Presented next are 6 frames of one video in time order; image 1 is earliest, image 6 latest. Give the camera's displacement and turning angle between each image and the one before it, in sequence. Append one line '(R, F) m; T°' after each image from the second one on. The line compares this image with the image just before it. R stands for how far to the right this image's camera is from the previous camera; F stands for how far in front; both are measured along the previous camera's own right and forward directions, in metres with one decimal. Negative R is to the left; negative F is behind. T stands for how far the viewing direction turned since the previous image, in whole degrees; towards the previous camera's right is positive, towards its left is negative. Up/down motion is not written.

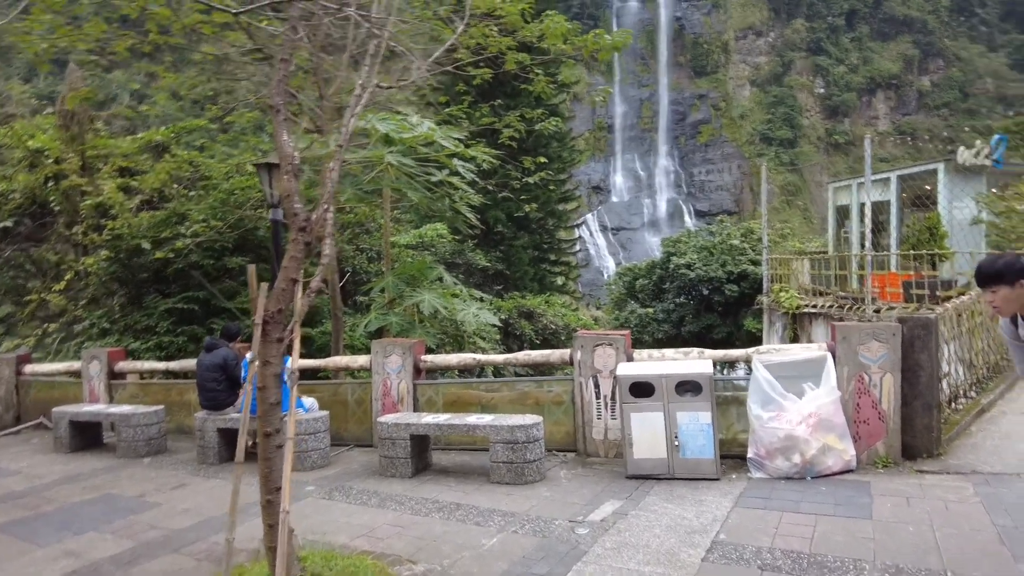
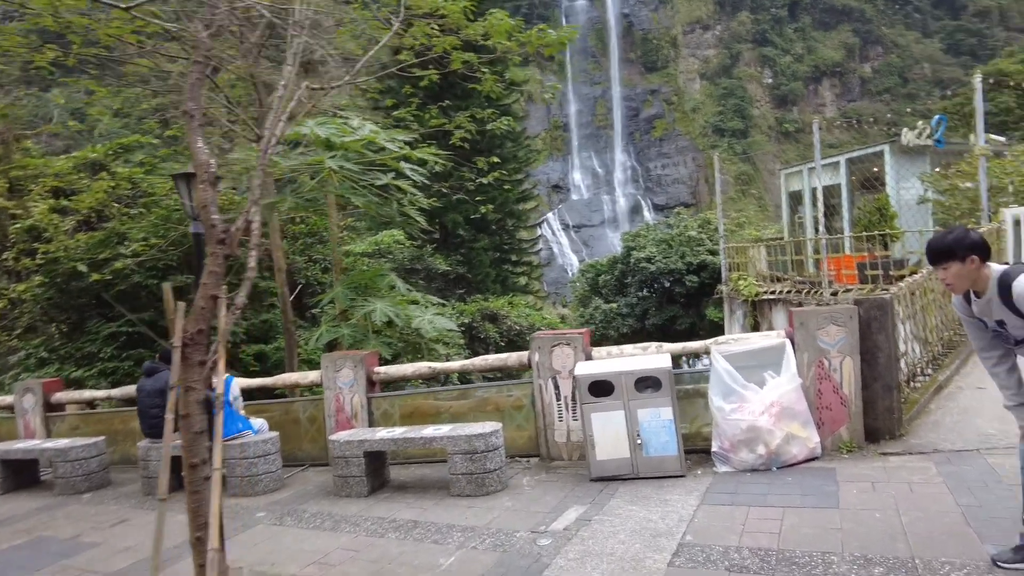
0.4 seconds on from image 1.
(+0.1, +0.1) m; +3°
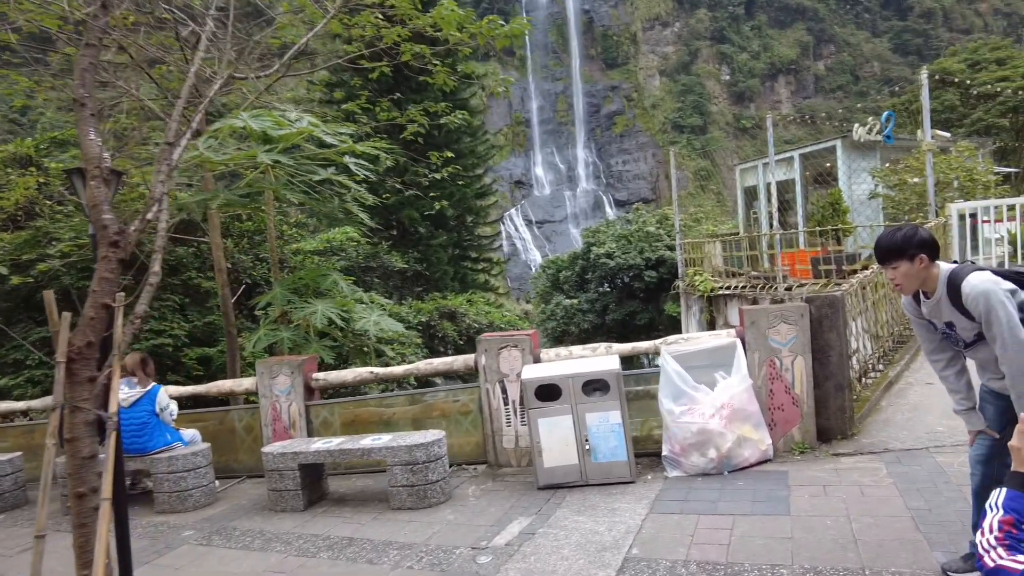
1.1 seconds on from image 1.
(+0.1, +0.2) m; +3°
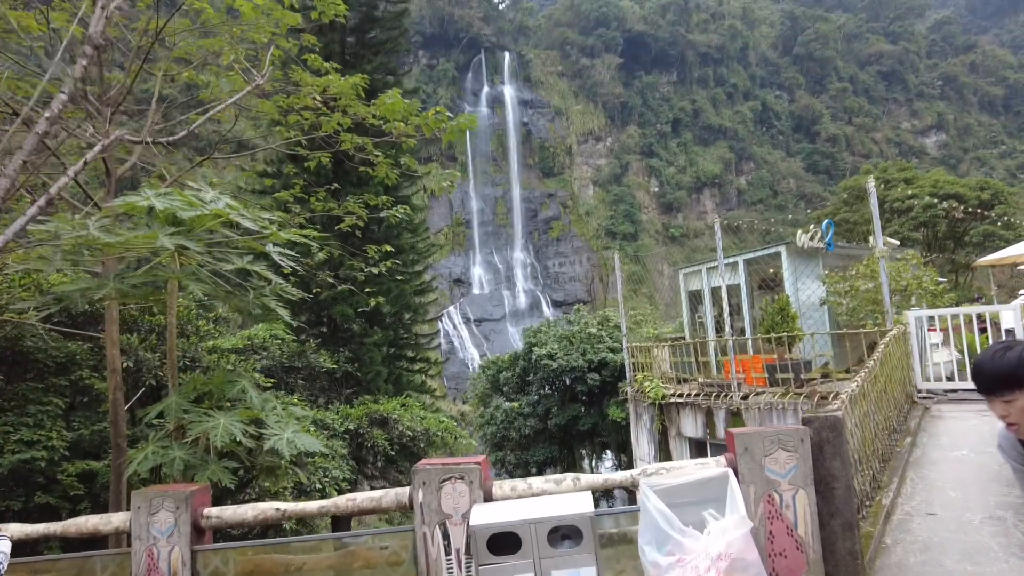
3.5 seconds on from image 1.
(-0.1, +0.6) m; +5°
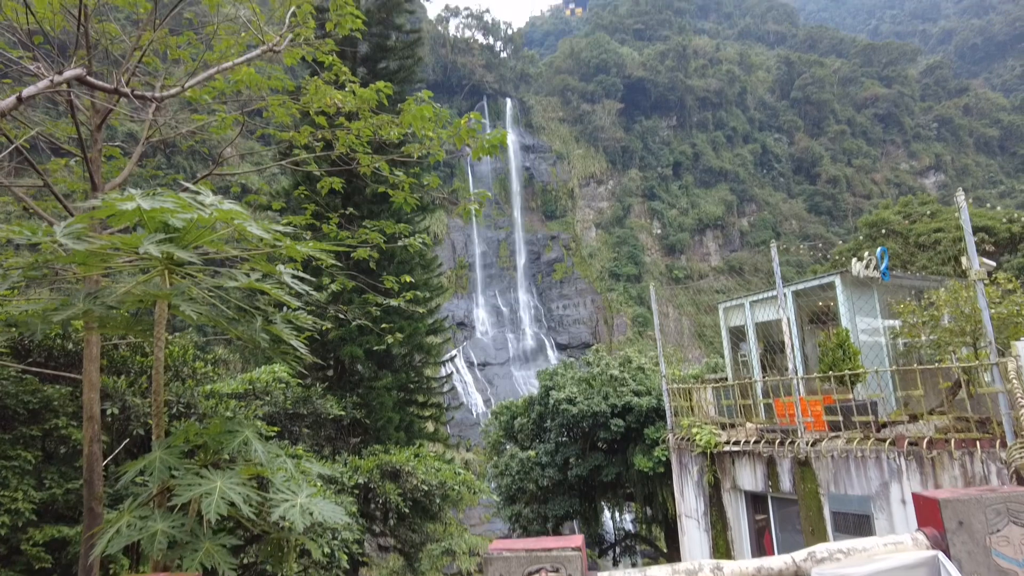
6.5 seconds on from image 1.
(-0.4, +0.9) m; 0°
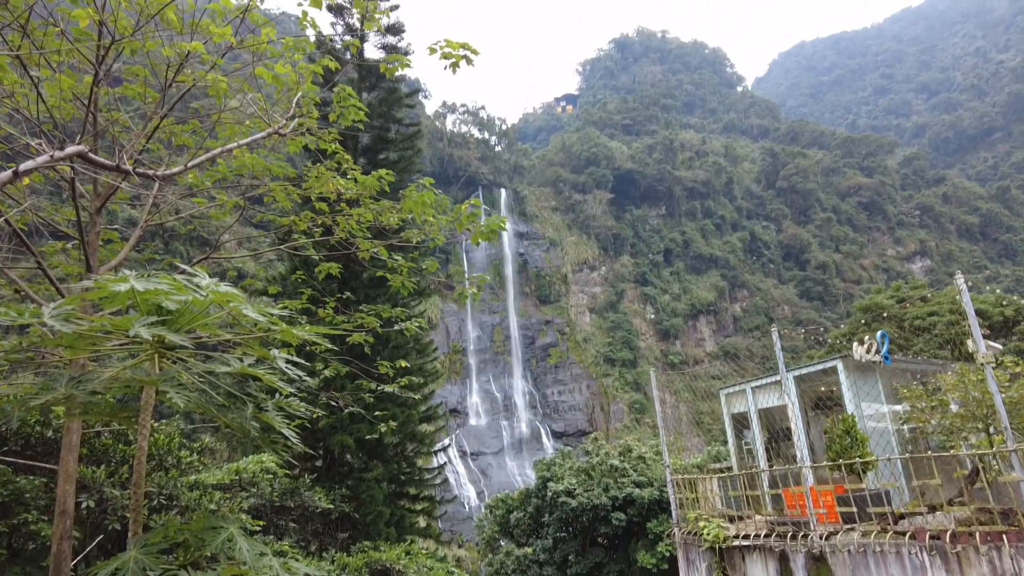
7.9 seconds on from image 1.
(0.0, +0.1) m; +1°
